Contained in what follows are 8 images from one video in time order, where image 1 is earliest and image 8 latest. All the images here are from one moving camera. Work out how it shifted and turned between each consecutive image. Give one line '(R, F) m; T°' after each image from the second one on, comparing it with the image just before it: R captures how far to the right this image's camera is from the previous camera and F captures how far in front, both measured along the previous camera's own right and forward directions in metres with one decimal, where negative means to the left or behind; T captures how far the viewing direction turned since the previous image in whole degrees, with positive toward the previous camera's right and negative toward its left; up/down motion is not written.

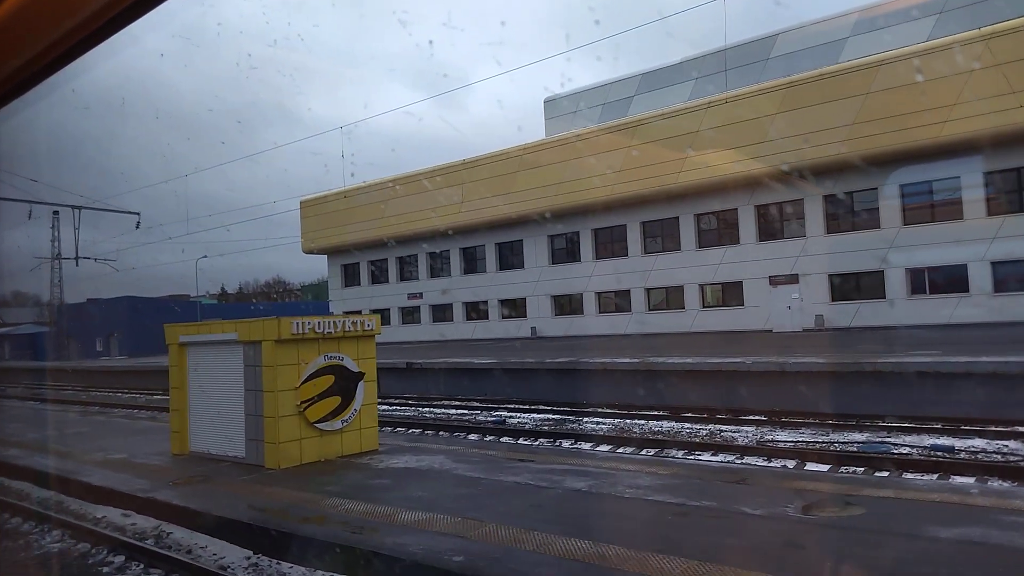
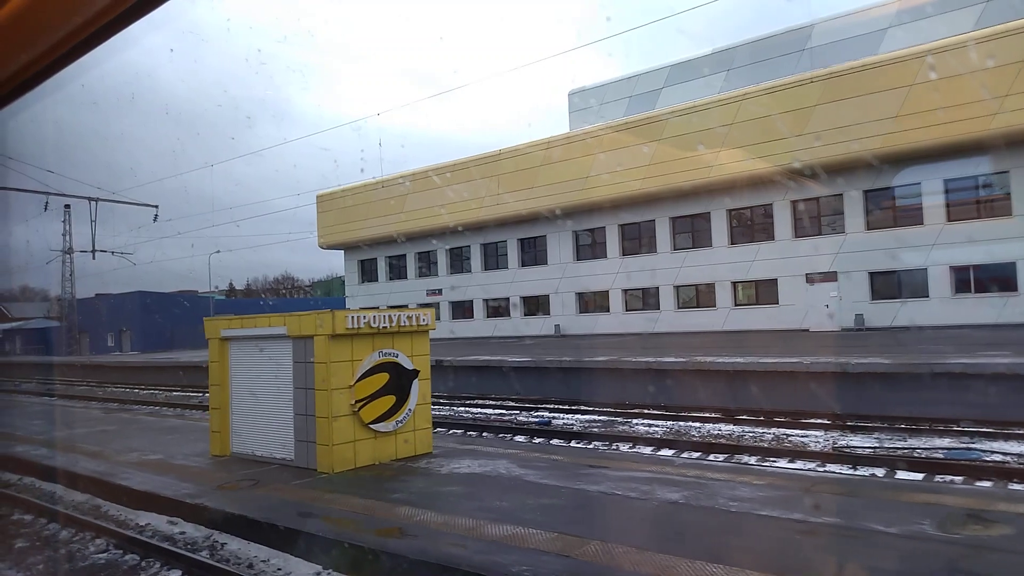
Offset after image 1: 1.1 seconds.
(-0.7, +0.6) m; 0°
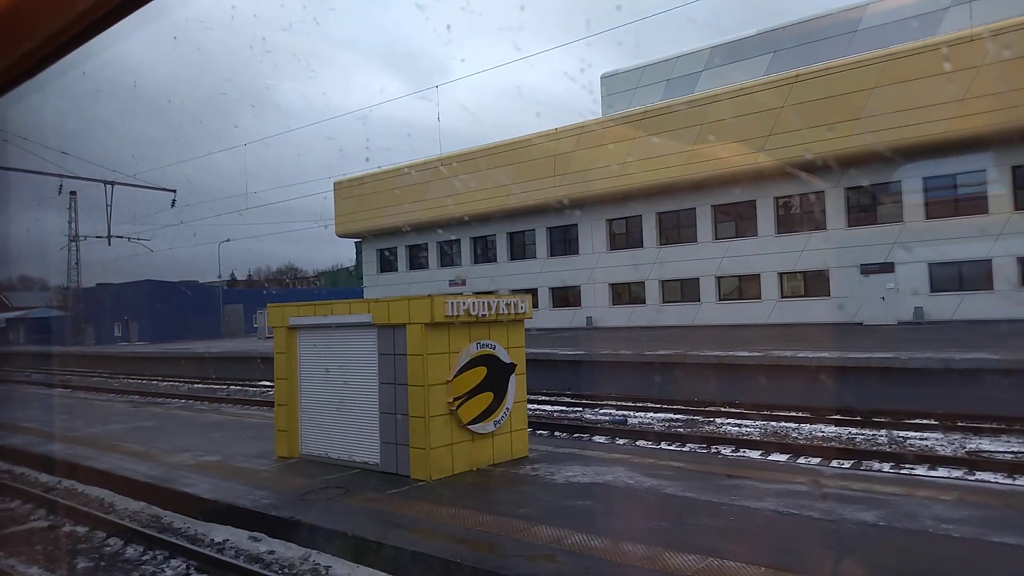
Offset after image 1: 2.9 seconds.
(-1.1, +1.0) m; 0°
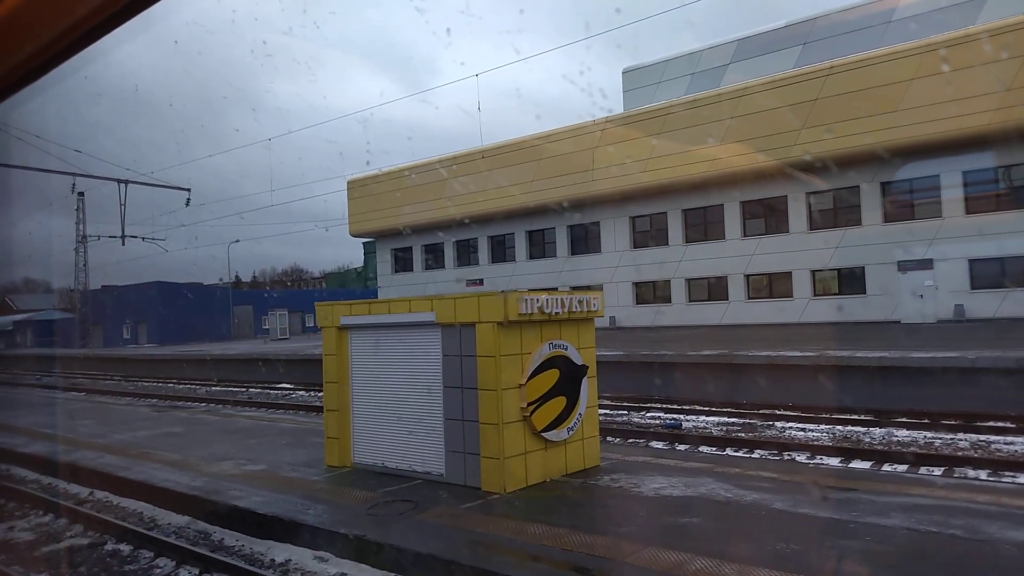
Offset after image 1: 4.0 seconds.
(-0.6, +0.6) m; 0°
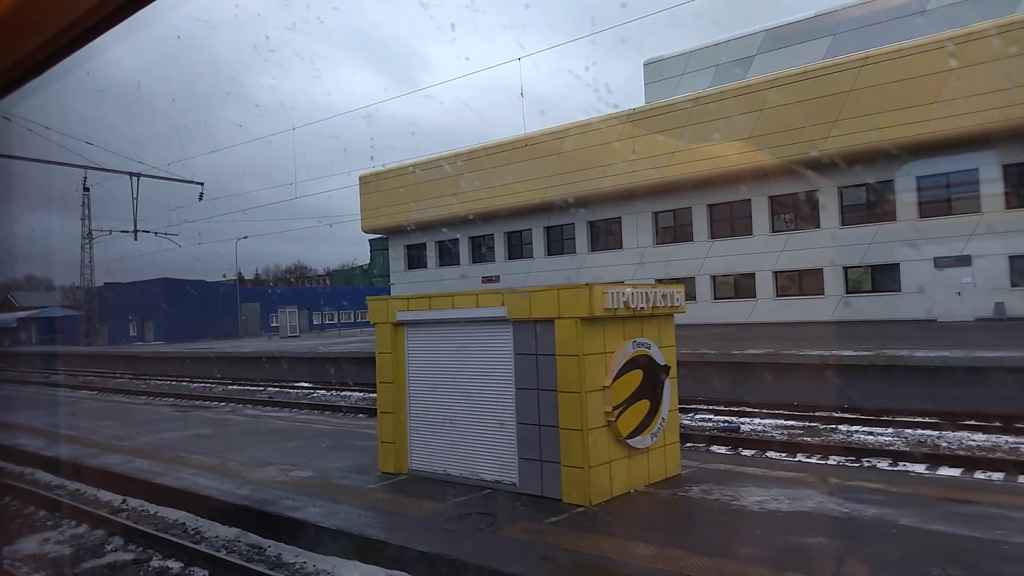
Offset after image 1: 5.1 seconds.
(-0.6, +0.6) m; 0°
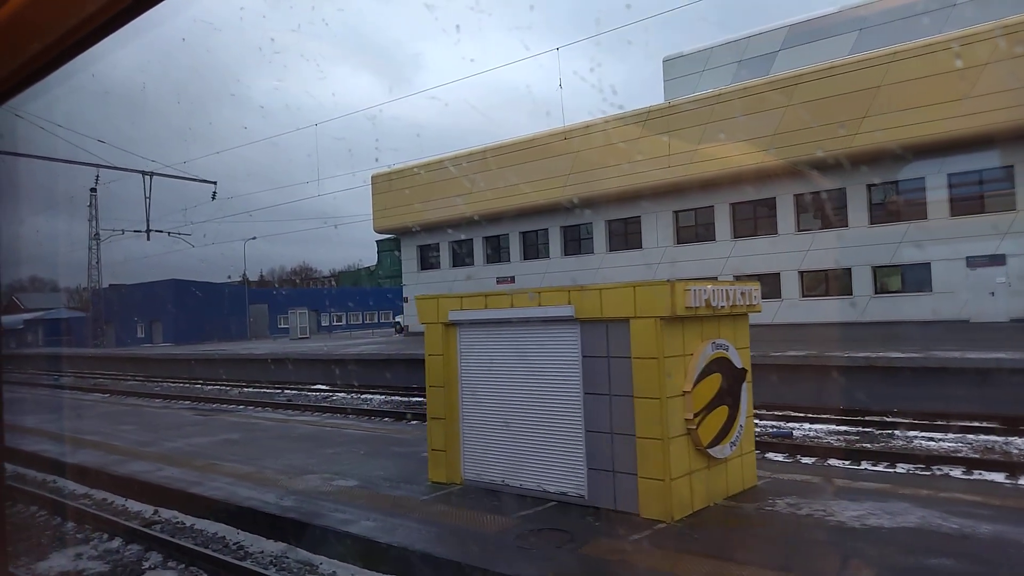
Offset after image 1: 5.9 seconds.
(-0.5, +0.4) m; 0°
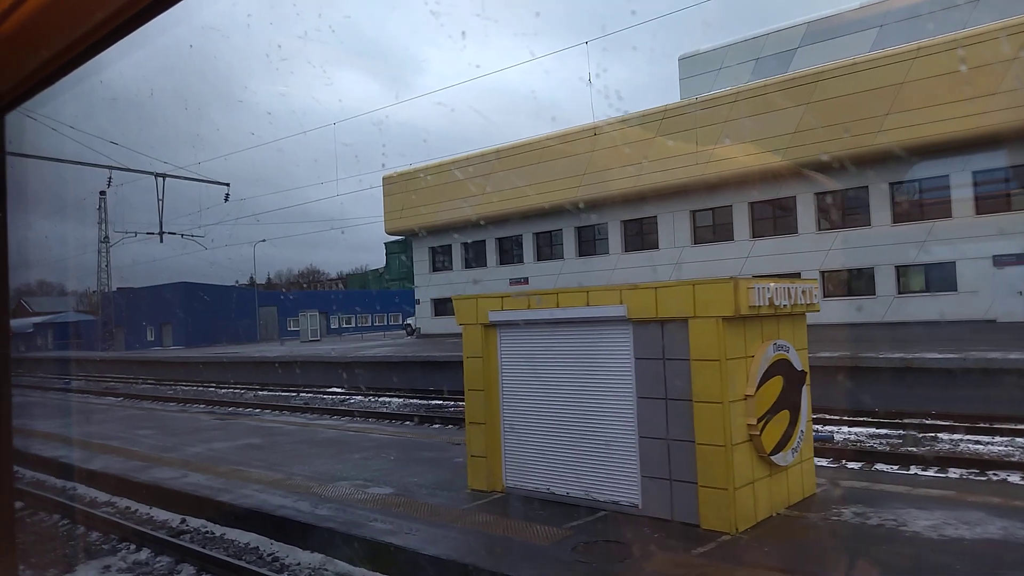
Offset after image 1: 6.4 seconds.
(-0.3, +0.3) m; 0°
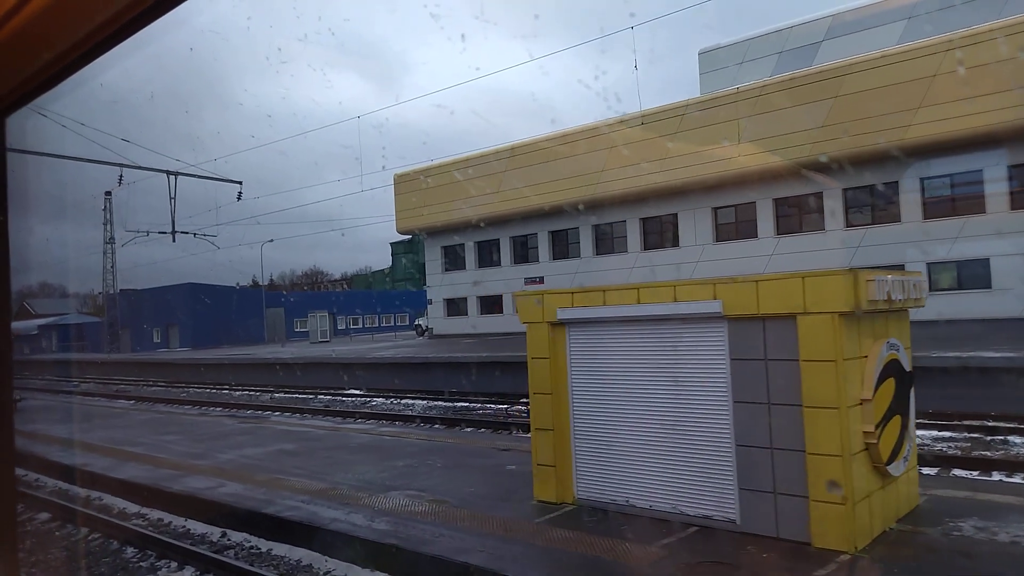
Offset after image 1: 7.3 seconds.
(-0.5, +0.5) m; 0°
